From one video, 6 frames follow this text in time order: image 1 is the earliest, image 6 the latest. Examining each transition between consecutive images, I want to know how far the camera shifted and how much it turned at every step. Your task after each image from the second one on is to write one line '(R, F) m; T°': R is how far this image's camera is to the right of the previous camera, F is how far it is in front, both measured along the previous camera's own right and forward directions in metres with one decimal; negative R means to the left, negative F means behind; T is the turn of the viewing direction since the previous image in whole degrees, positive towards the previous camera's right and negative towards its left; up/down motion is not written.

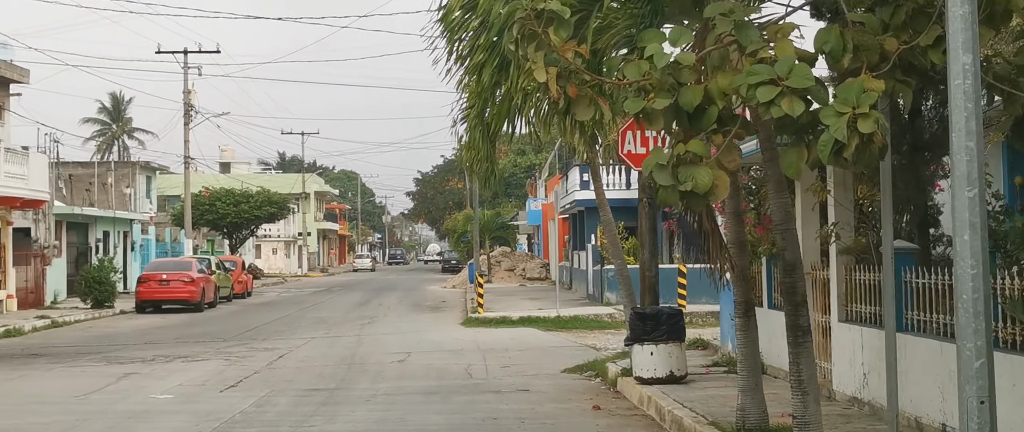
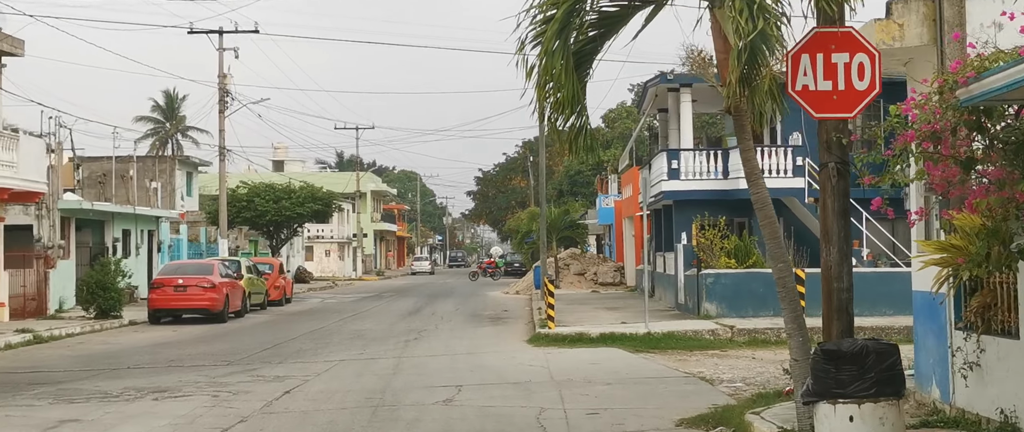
(-0.2, +3.9) m; -3°
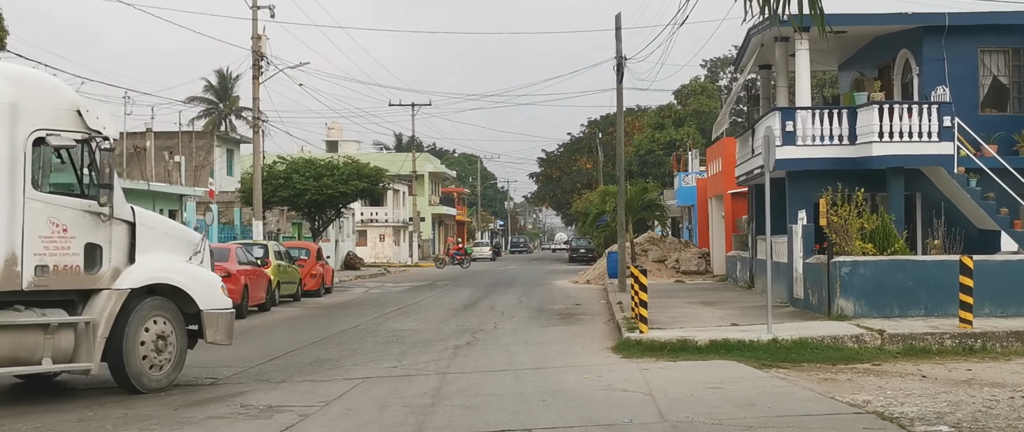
(-0.2, +3.8) m; -3°
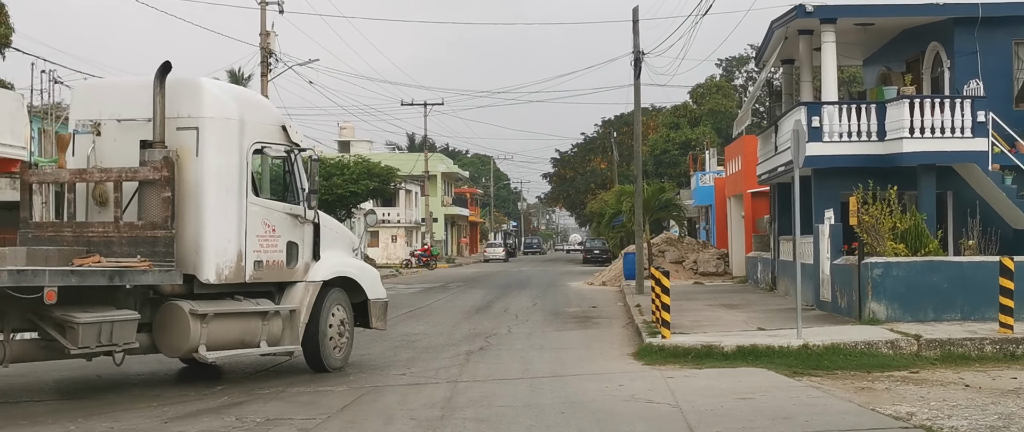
(0.0, +0.7) m; -1°
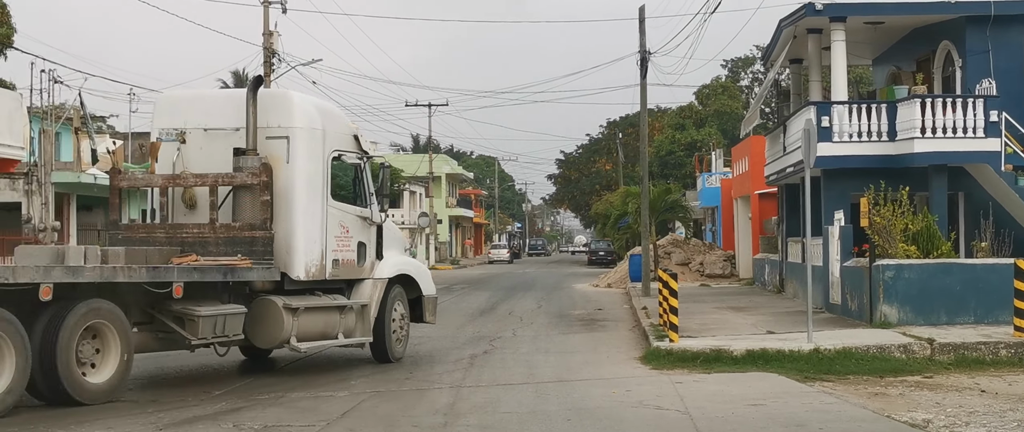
(0.0, +0.2) m; 0°
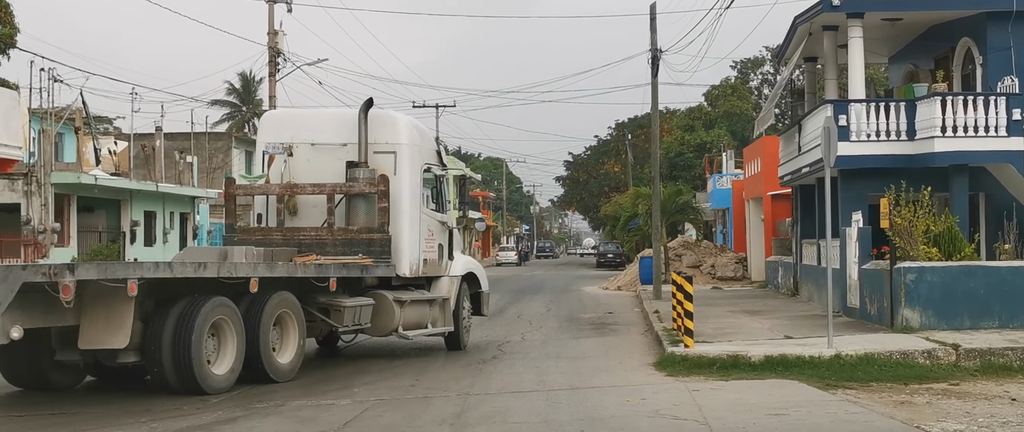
(0.0, +0.4) m; 0°
